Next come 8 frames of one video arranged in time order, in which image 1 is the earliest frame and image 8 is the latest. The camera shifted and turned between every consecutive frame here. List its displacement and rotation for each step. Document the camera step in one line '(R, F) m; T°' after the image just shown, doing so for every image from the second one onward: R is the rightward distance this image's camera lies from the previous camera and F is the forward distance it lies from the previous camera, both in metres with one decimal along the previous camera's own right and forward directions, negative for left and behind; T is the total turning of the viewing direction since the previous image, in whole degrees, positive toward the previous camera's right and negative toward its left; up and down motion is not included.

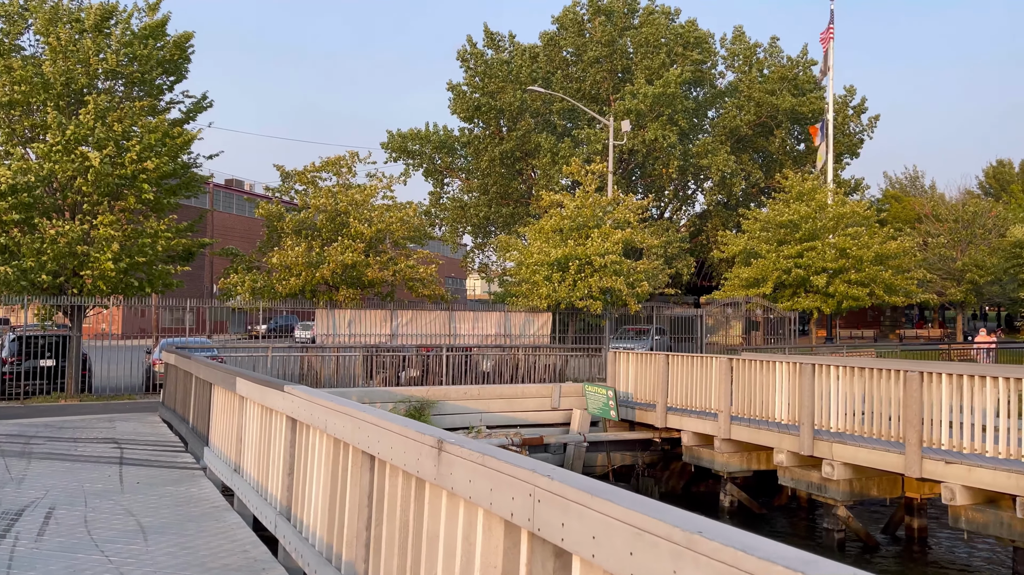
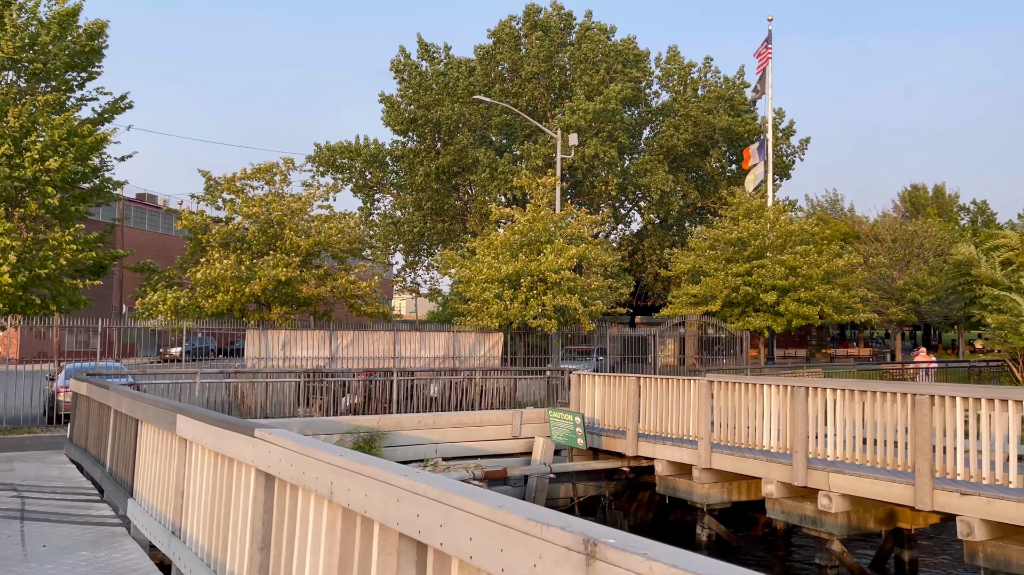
(-0.7, +1.3) m; +6°
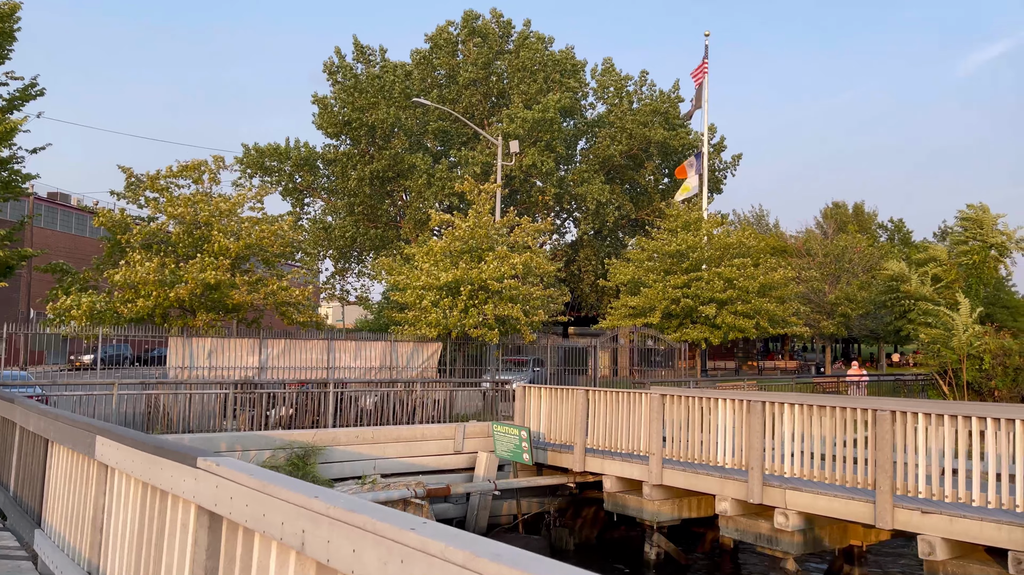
(-0.3, +0.6) m; +5°
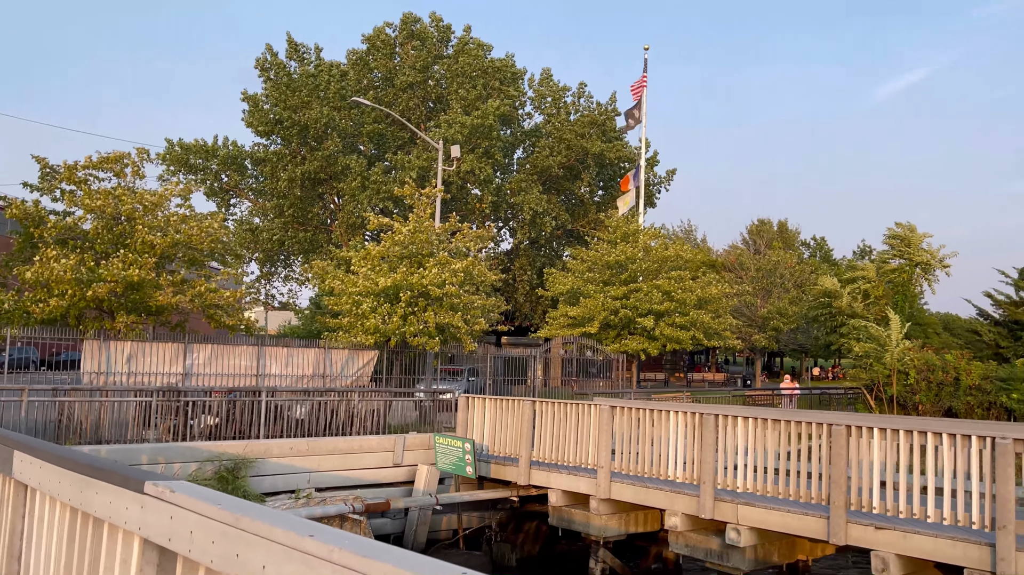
(-0.3, +0.4) m; +5°
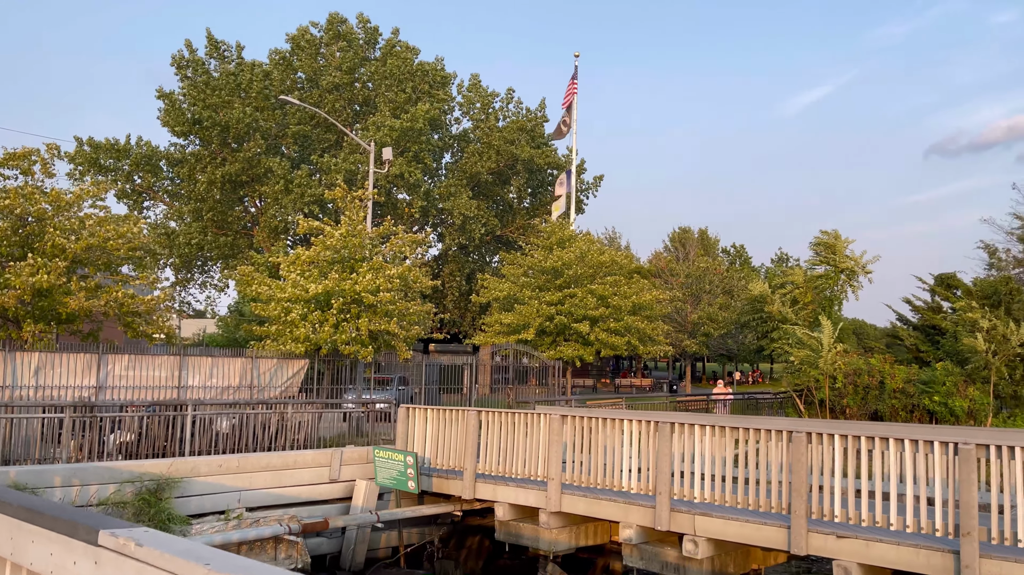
(-0.4, +0.5) m; +5°
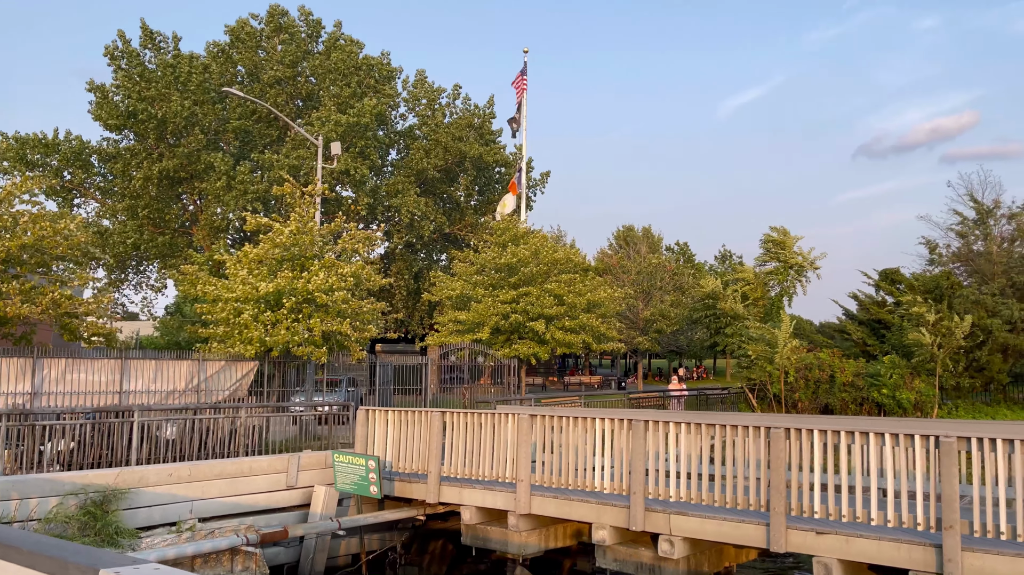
(-0.4, +0.4) m; +4°
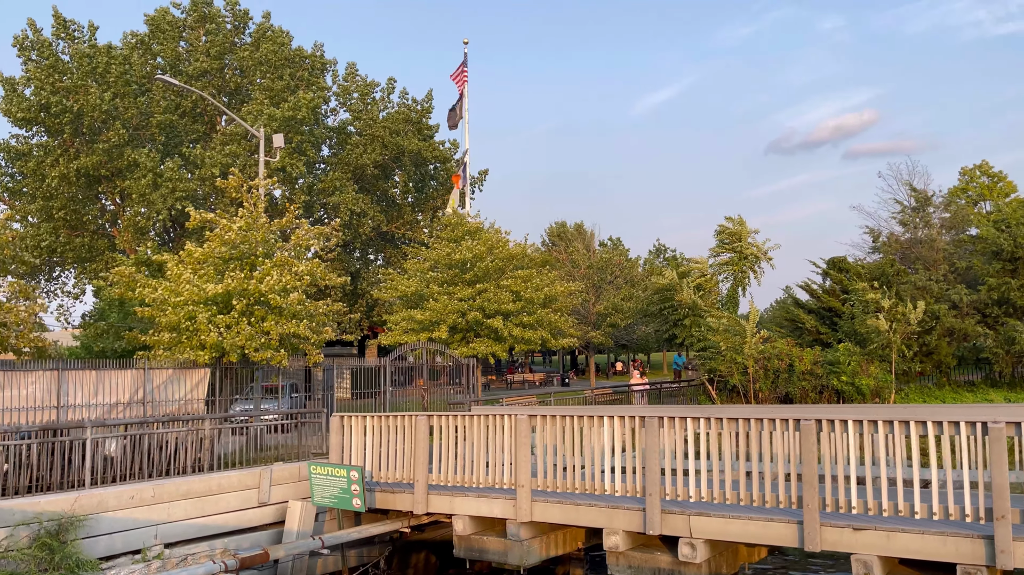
(-0.9, +0.8) m; +5°
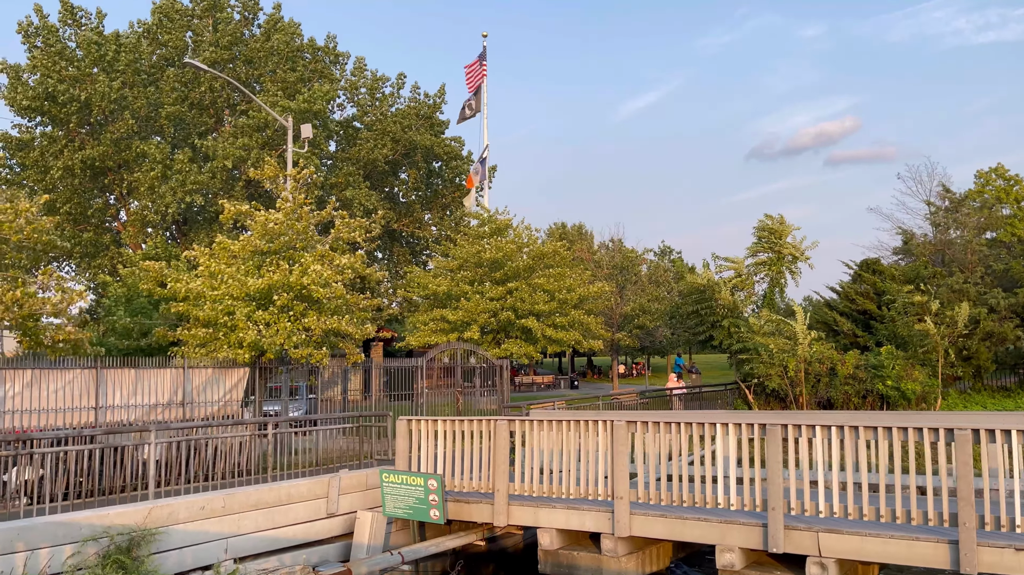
(-1.4, +0.8) m; +1°
